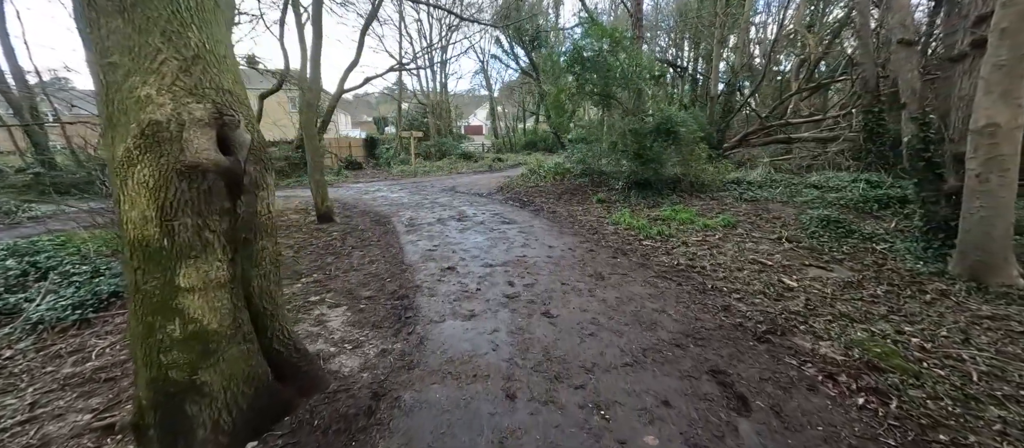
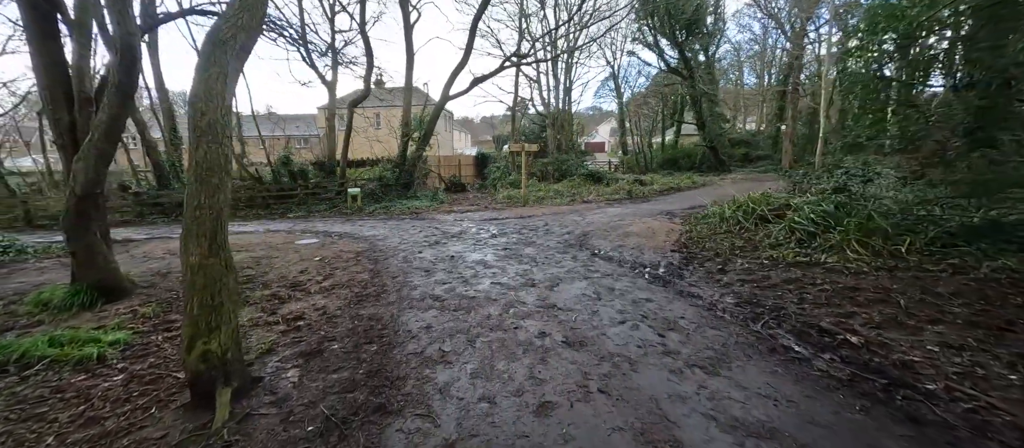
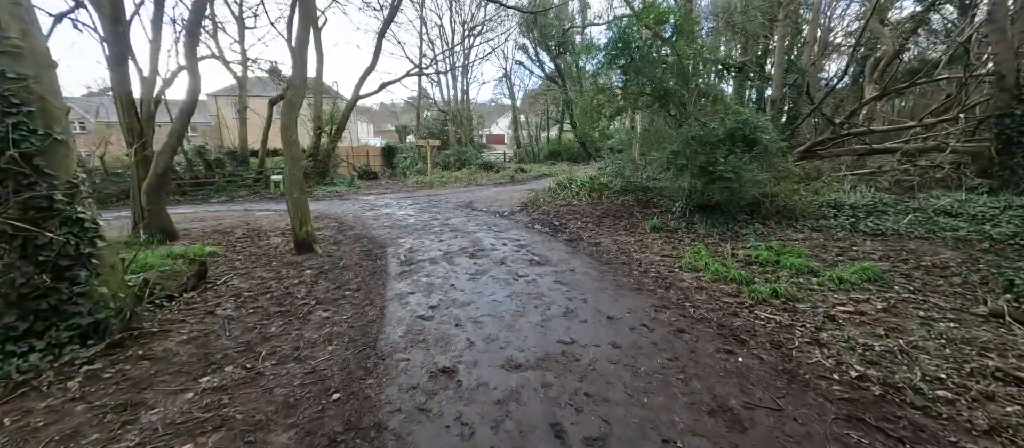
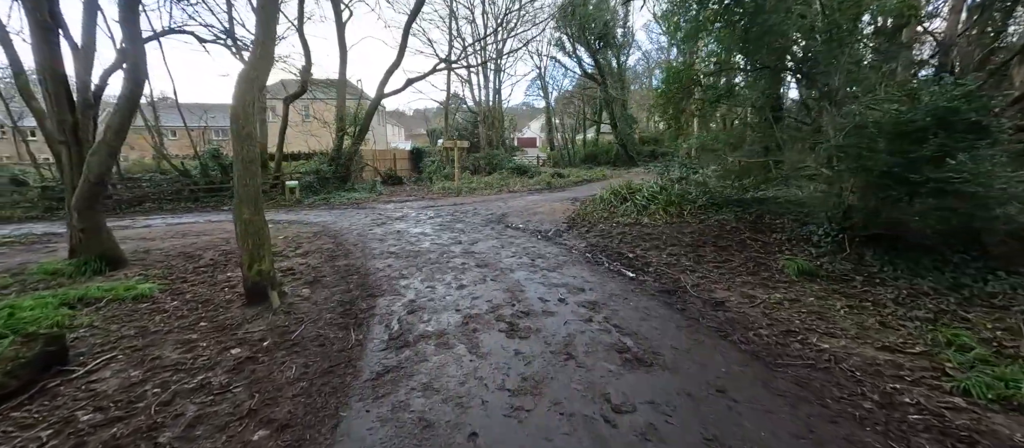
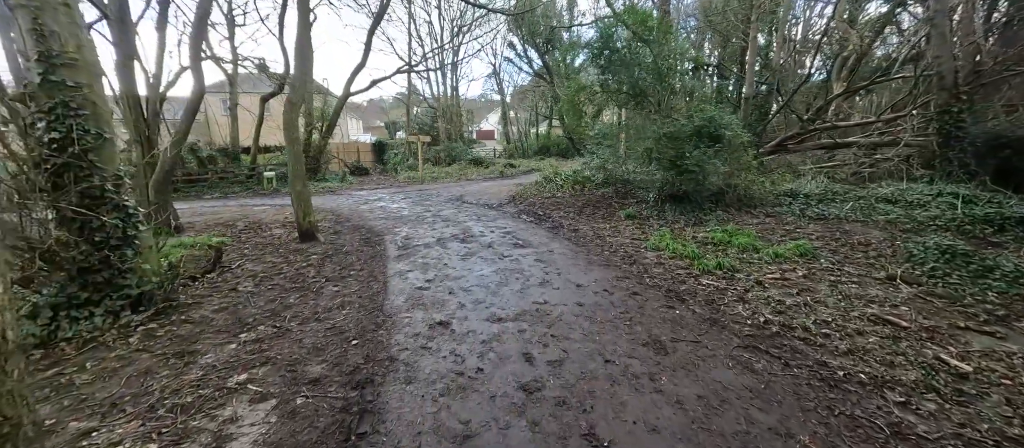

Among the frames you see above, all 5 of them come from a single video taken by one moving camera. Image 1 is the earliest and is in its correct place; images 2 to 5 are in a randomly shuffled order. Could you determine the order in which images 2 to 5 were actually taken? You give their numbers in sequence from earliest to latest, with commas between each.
5, 3, 4, 2
